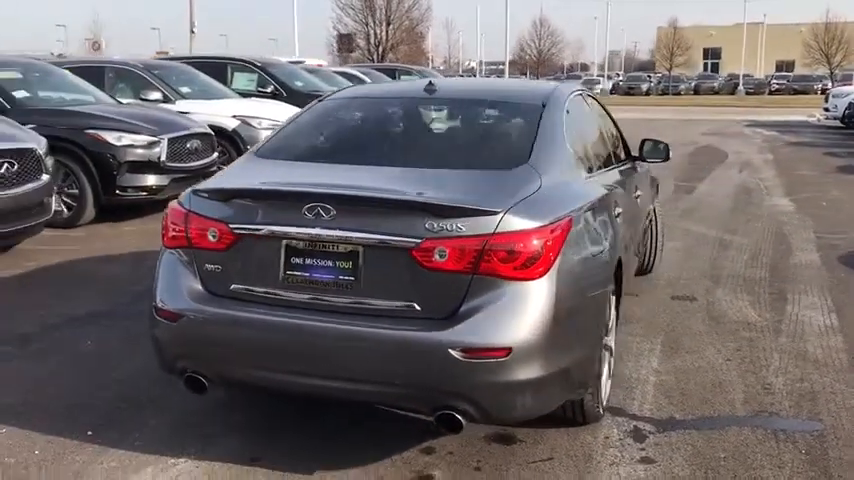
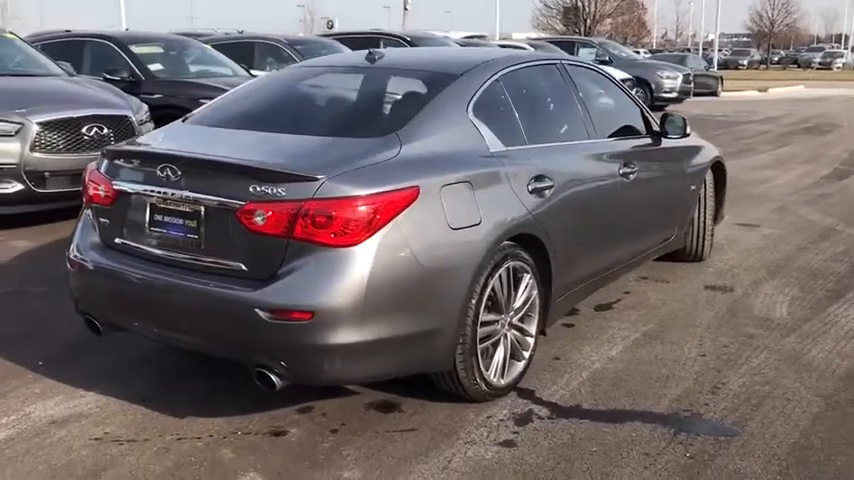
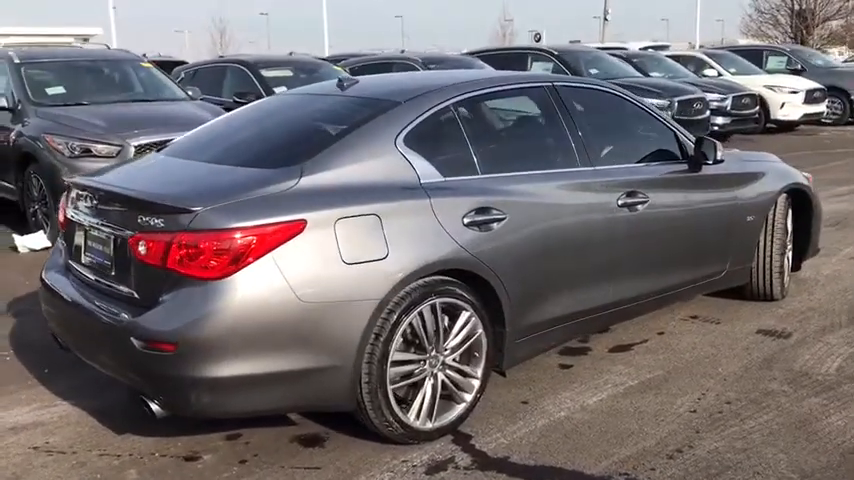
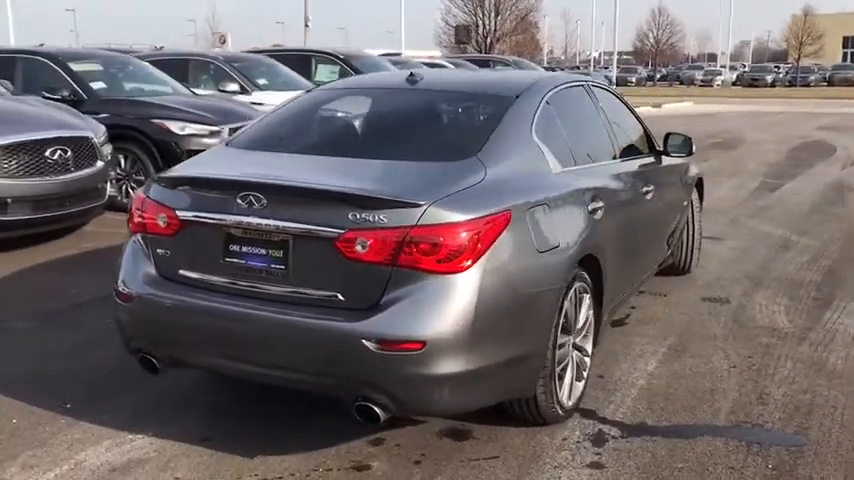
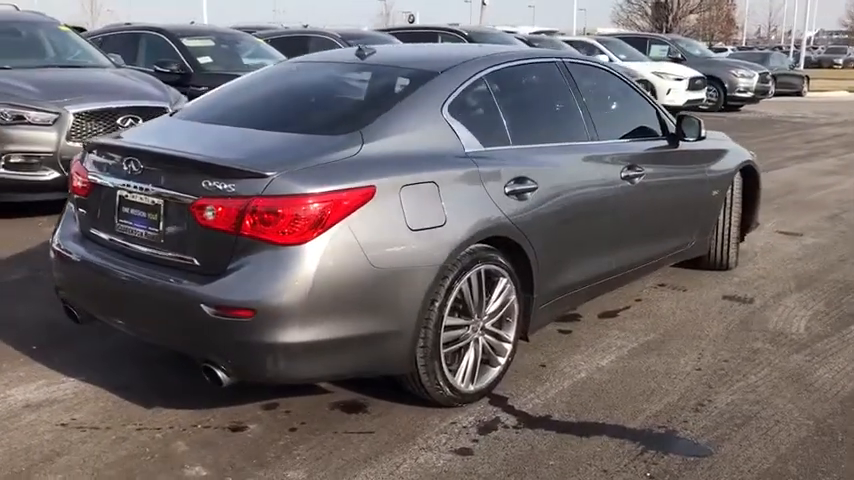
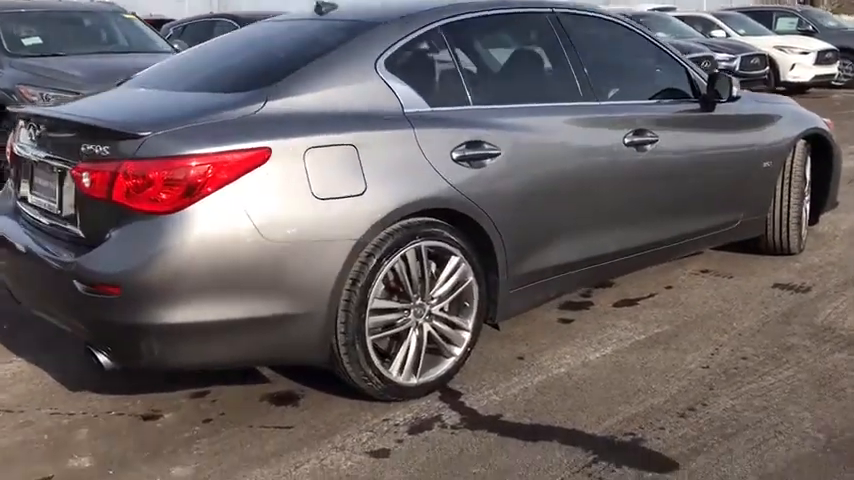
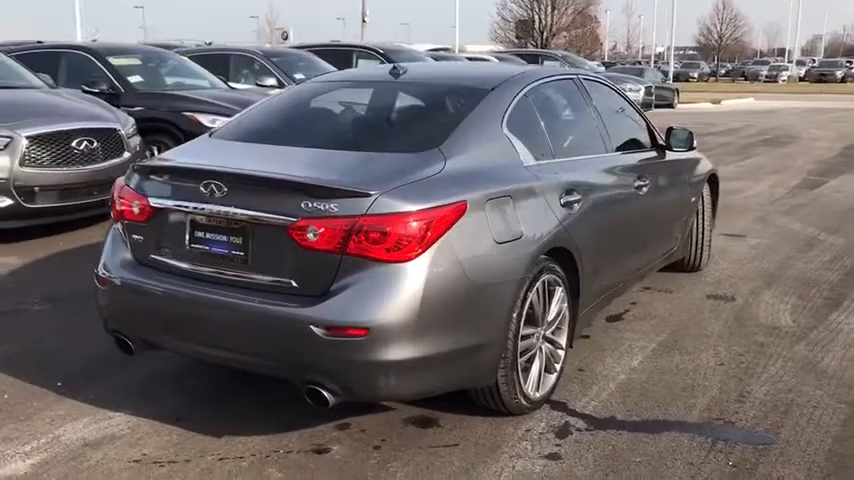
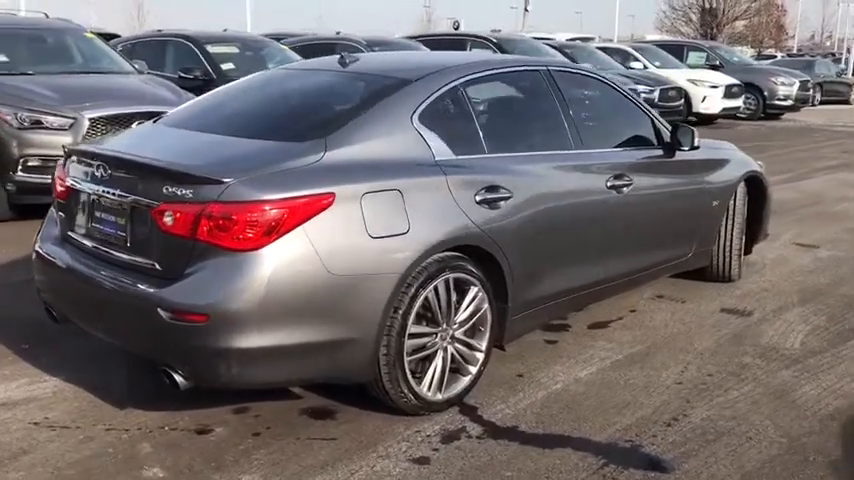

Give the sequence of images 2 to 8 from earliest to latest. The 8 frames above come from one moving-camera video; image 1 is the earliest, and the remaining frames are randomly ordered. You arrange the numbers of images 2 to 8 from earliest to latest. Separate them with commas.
4, 7, 2, 5, 8, 3, 6
